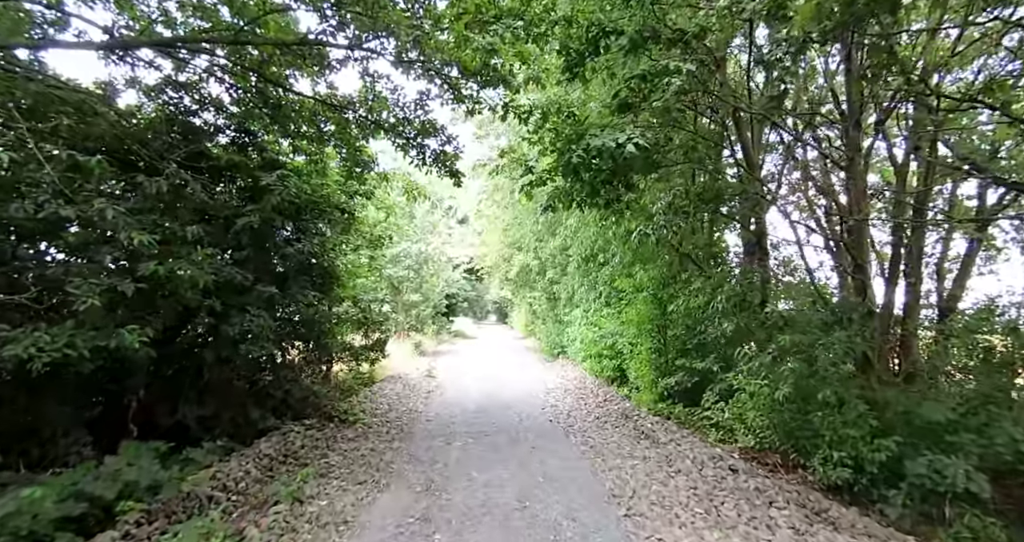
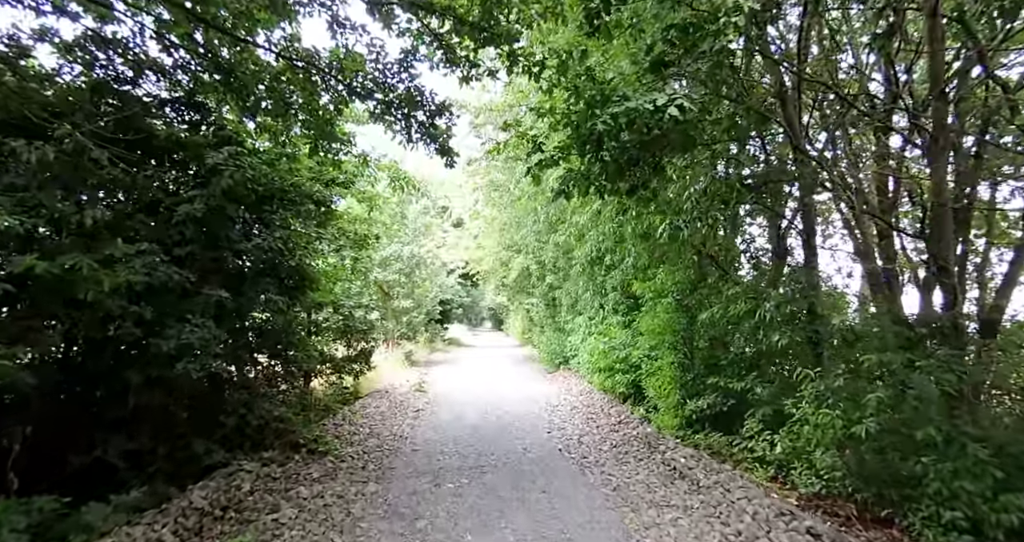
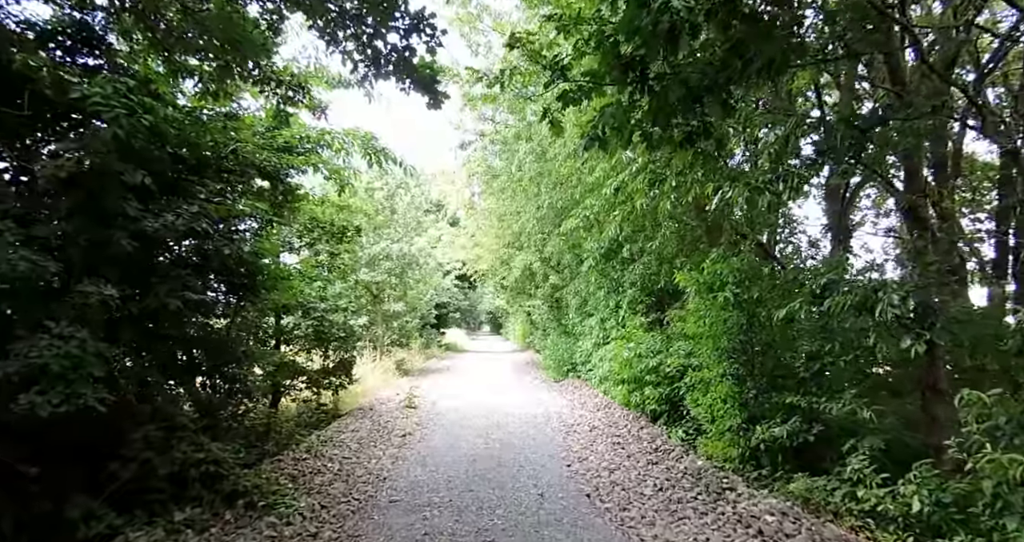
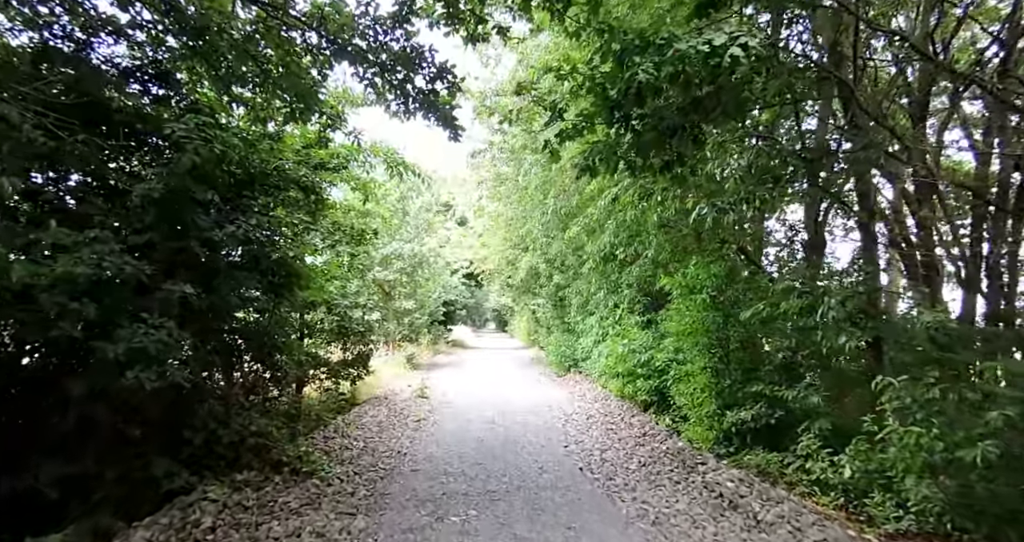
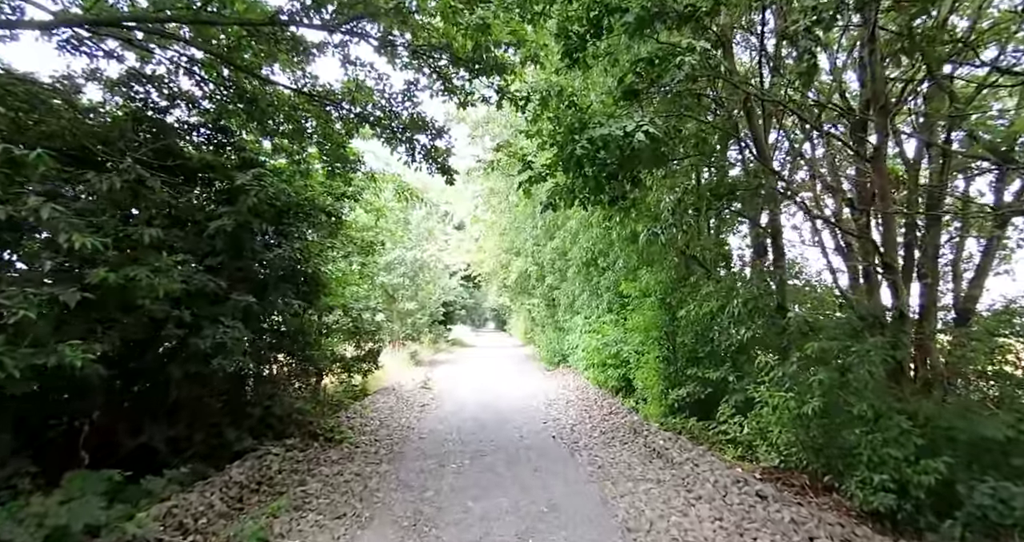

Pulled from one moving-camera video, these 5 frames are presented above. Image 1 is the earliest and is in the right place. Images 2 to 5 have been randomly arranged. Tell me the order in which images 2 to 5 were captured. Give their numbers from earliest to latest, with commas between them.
5, 2, 4, 3
